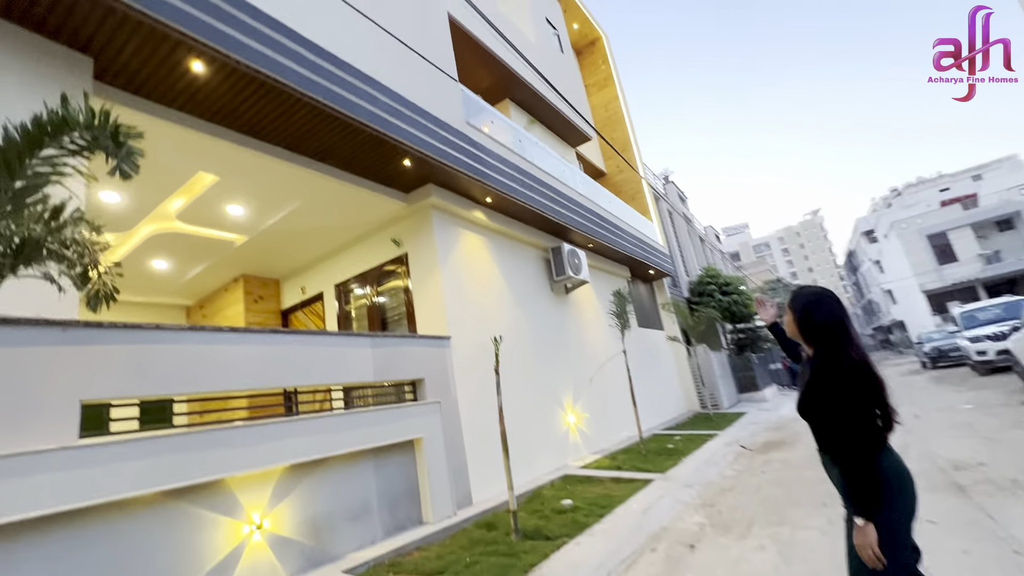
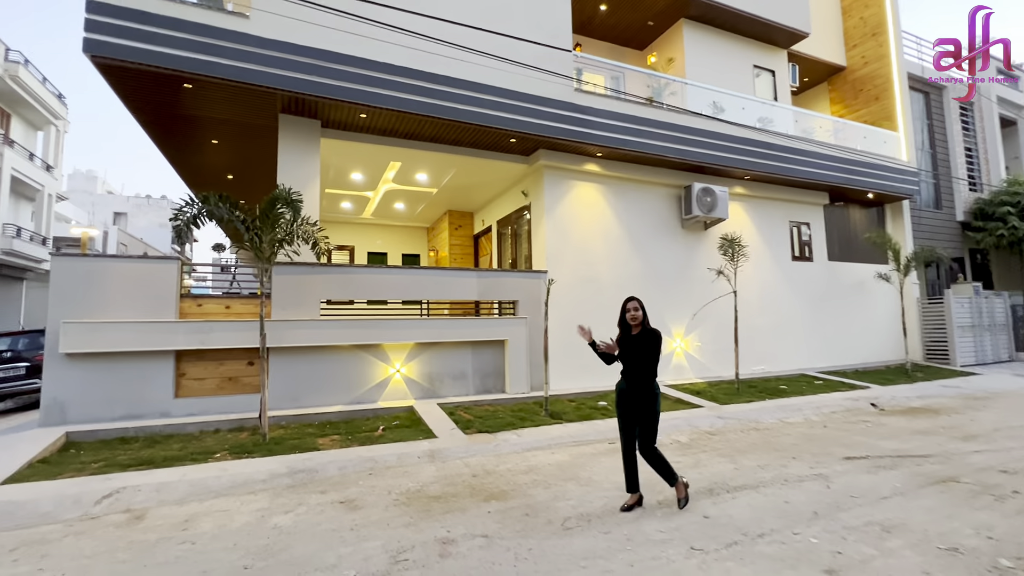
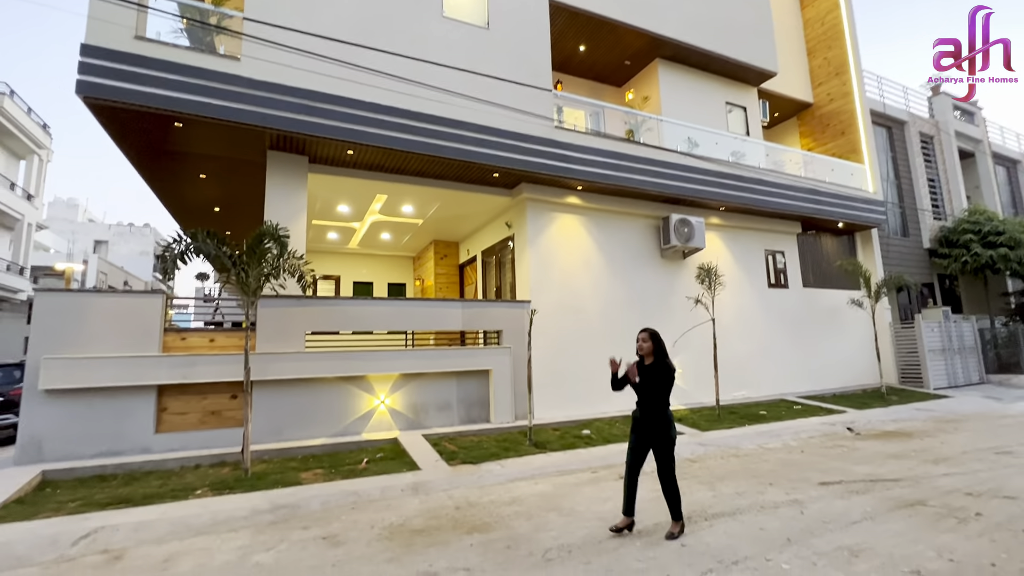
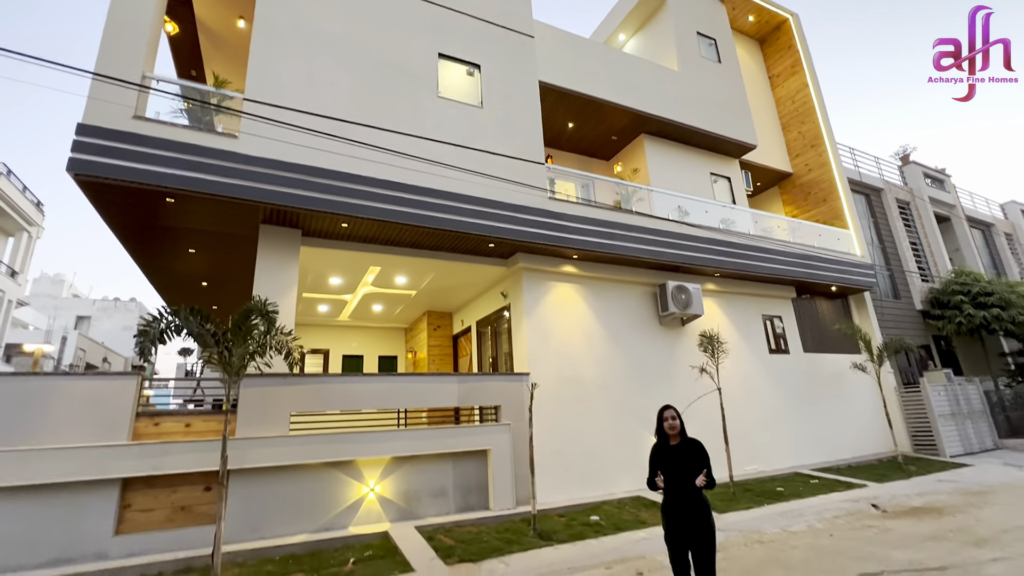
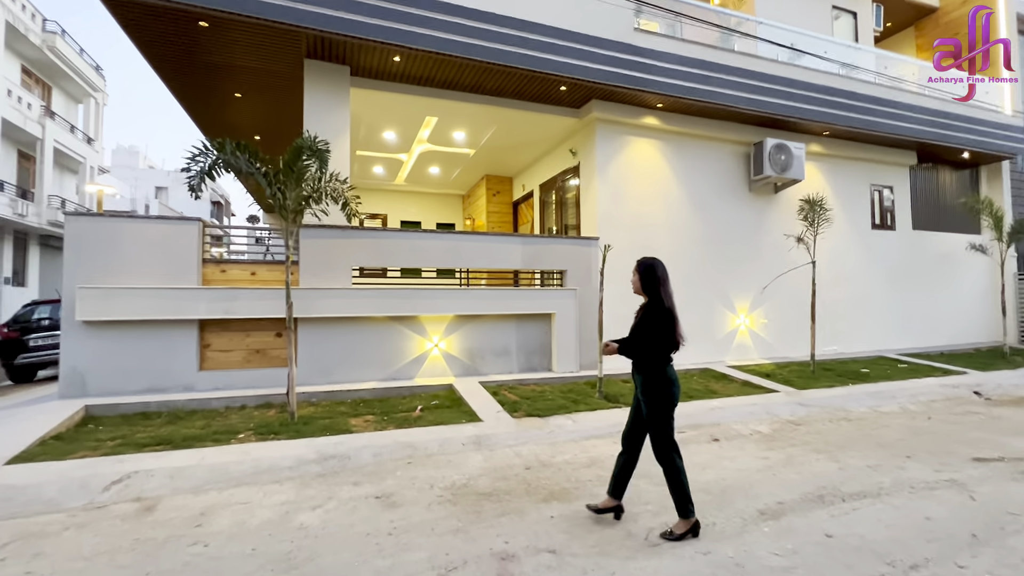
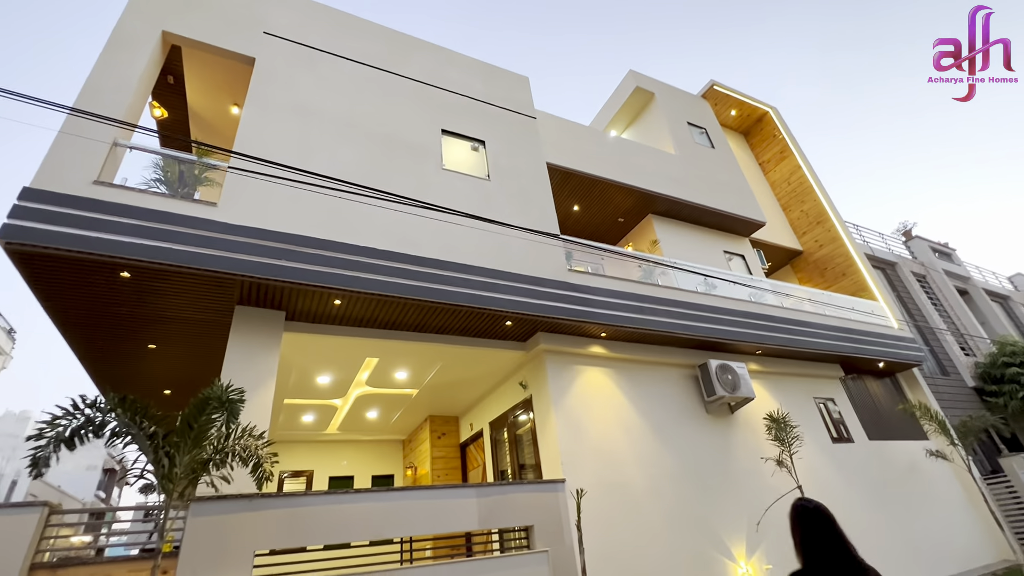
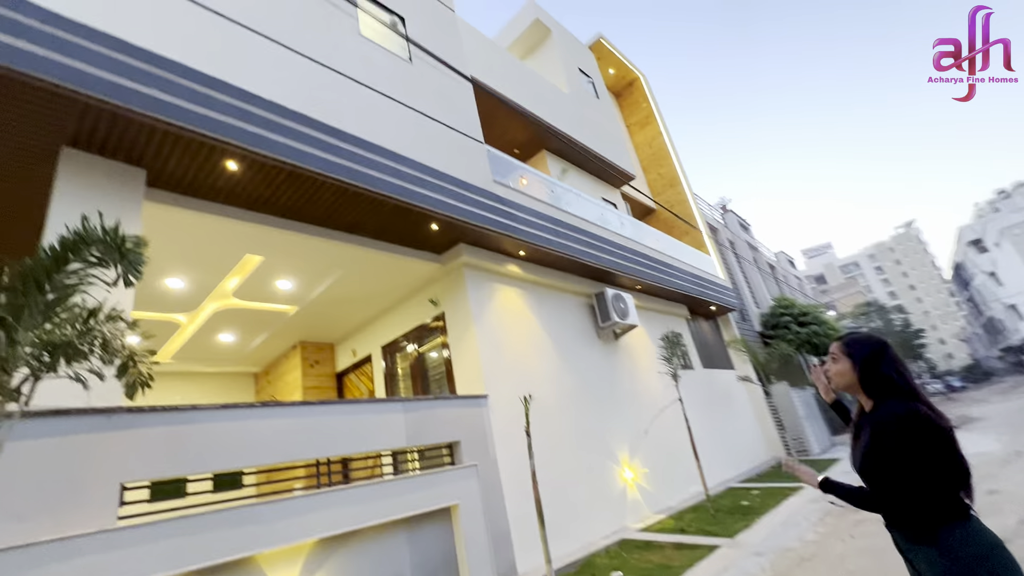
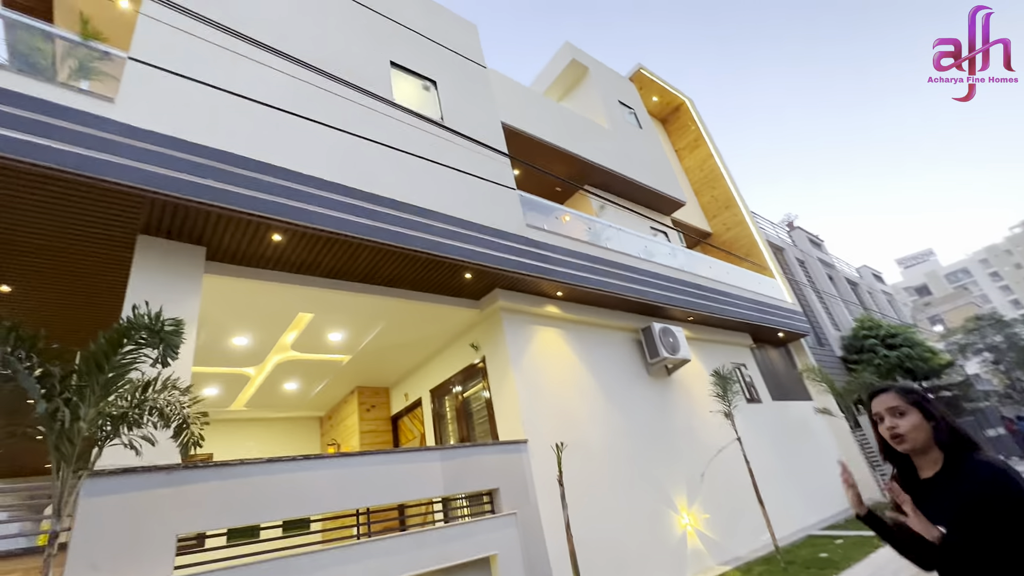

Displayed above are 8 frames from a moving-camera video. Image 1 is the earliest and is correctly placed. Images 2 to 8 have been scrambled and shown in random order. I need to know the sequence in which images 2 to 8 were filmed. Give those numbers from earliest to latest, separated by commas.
7, 8, 6, 4, 3, 2, 5
